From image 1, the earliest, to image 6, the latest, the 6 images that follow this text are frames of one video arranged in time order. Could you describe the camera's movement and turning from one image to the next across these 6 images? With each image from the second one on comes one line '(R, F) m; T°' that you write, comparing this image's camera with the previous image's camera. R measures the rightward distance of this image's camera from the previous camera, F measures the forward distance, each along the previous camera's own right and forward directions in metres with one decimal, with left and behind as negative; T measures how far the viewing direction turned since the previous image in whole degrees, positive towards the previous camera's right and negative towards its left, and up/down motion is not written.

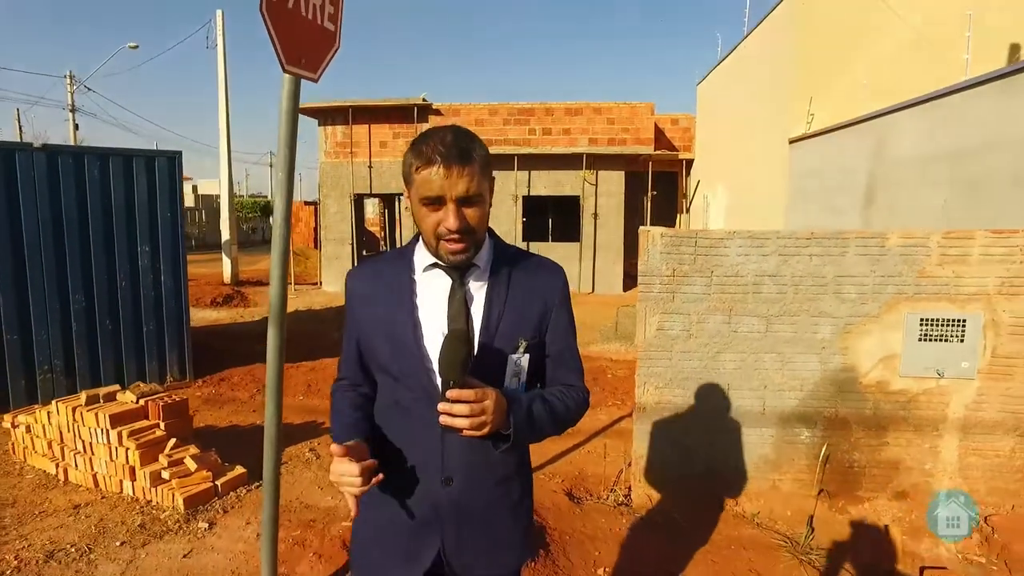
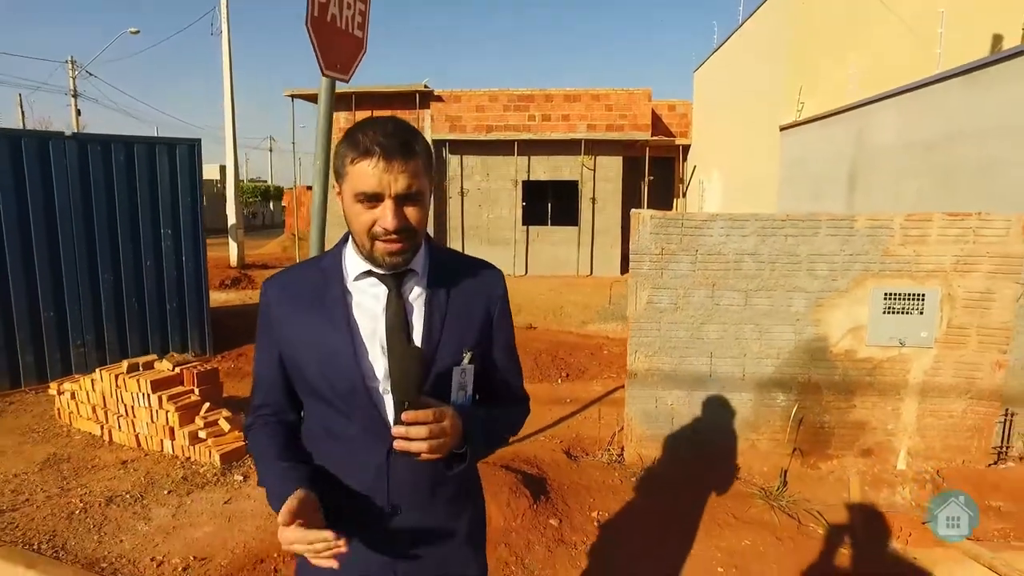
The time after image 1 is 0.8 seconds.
(0.0, -0.5) m; 0°
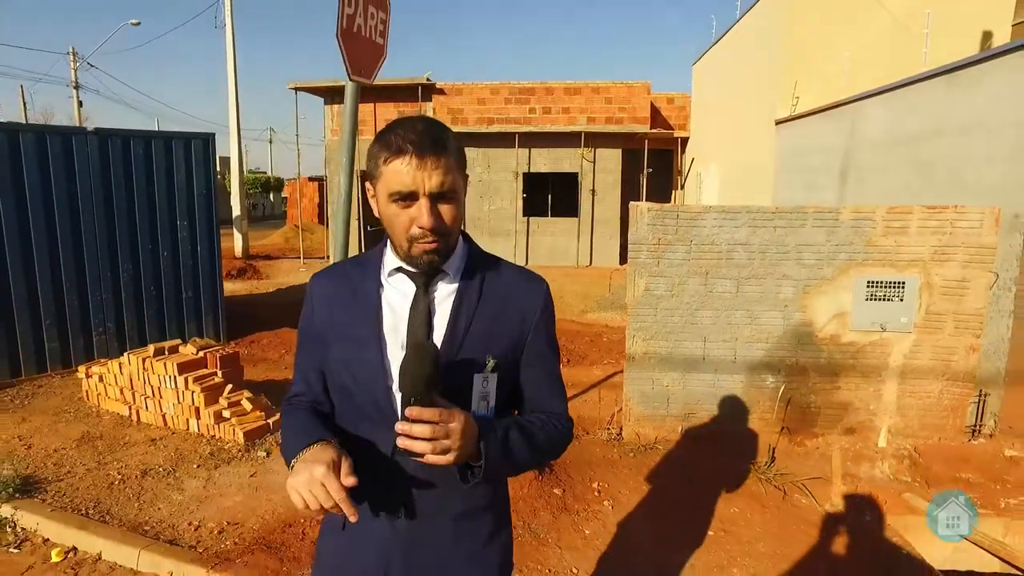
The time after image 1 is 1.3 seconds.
(-0.1, -0.3) m; 0°
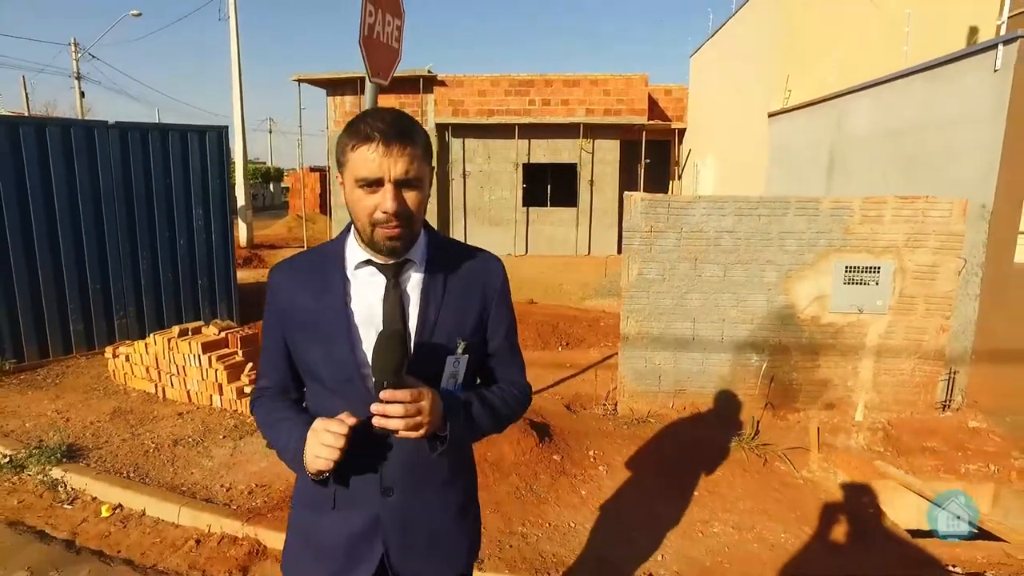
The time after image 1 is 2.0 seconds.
(0.0, -0.4) m; 0°
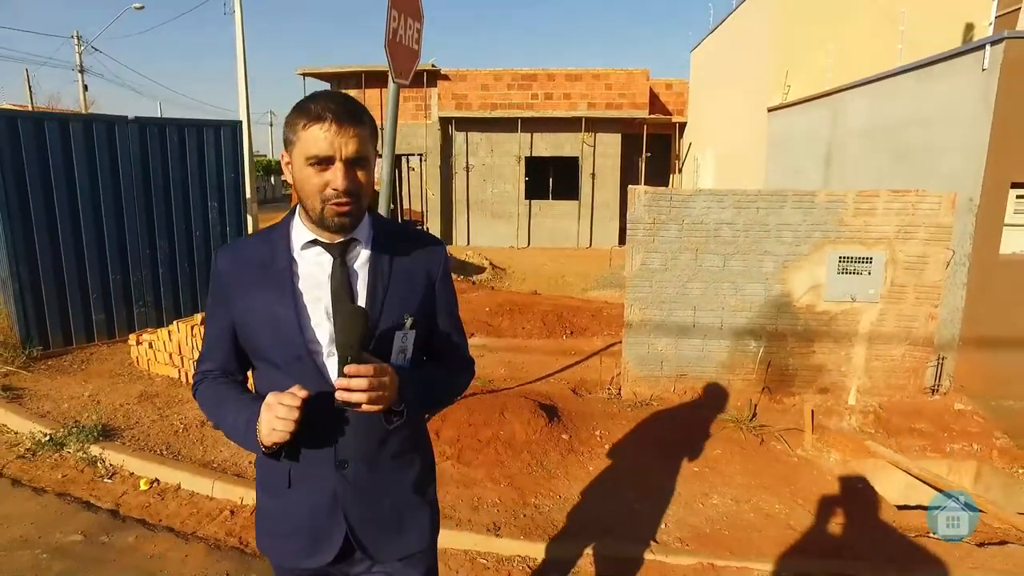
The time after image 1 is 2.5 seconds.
(-0.1, -0.3) m; 0°
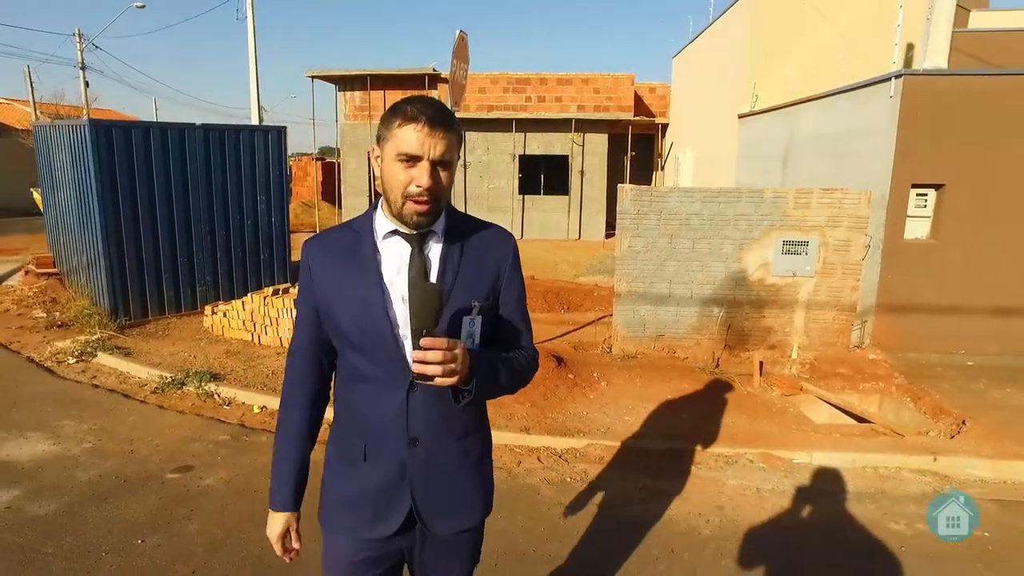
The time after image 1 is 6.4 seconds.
(-0.3, -1.5) m; +1°
